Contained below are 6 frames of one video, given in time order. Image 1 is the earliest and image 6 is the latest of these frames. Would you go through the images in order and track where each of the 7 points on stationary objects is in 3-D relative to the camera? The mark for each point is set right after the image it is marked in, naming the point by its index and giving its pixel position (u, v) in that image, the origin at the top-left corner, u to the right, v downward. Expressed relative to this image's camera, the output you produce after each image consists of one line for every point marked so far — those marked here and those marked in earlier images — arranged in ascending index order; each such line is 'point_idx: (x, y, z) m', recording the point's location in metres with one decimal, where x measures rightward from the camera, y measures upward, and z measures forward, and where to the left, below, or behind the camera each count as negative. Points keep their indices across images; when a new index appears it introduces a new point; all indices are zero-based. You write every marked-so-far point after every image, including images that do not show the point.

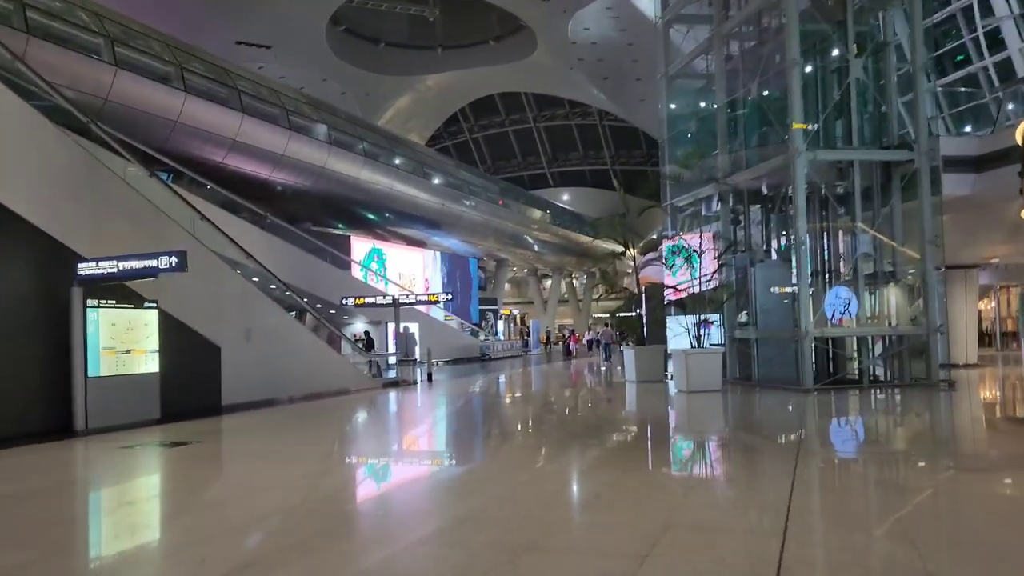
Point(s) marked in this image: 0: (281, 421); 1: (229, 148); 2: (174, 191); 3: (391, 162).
0: (-2.3, -1.4, +8.3) m
1: (-4.9, +2.5, +14.6) m
2: (-3.9, +1.1, +9.6) m
3: (-2.7, +2.9, +19.1) m
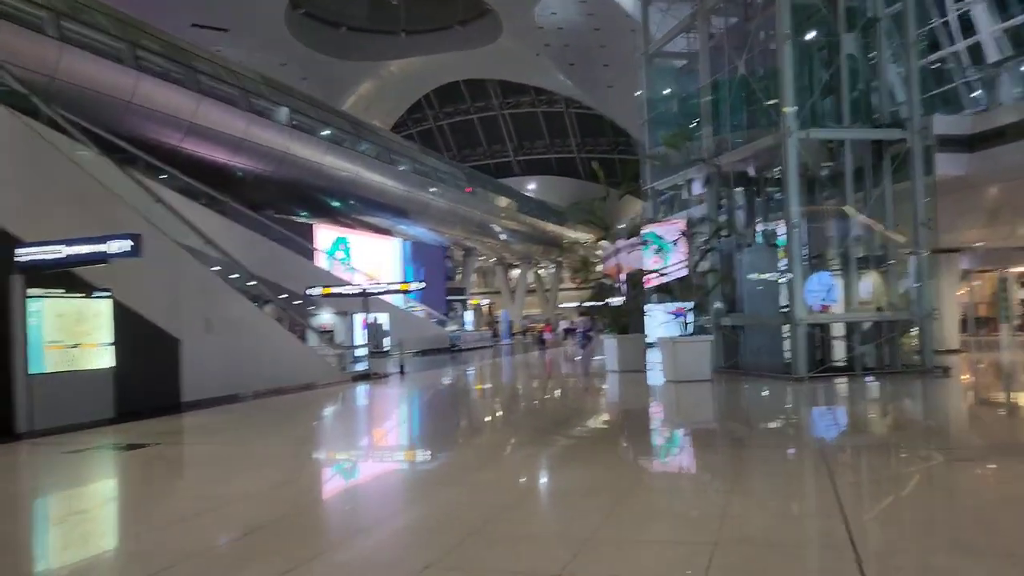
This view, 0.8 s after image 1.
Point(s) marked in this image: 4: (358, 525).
0: (-2.5, -1.3, +7.8) m
1: (-5.4, +2.6, +13.9) m
2: (-4.2, +1.3, +9.1) m
3: (-3.4, +3.1, +18.6) m
4: (-0.8, -1.1, +4.1) m
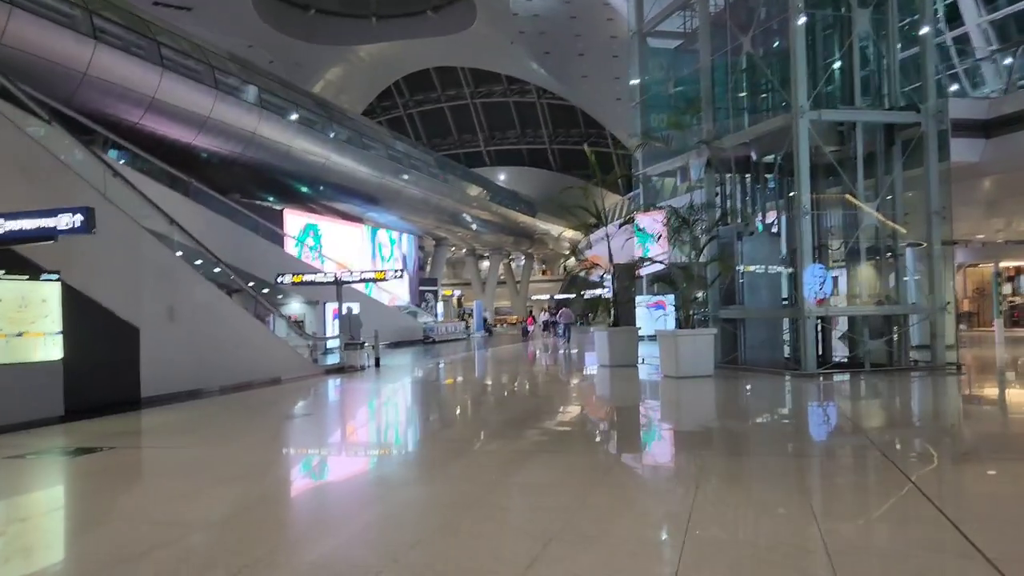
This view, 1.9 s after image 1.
0: (-2.6, -1.1, +7.2) m
1: (-5.7, +2.8, +13.2) m
2: (-4.3, +1.4, +8.4) m
3: (-3.9, +3.3, +17.9) m
4: (-0.7, -1.1, +3.6) m
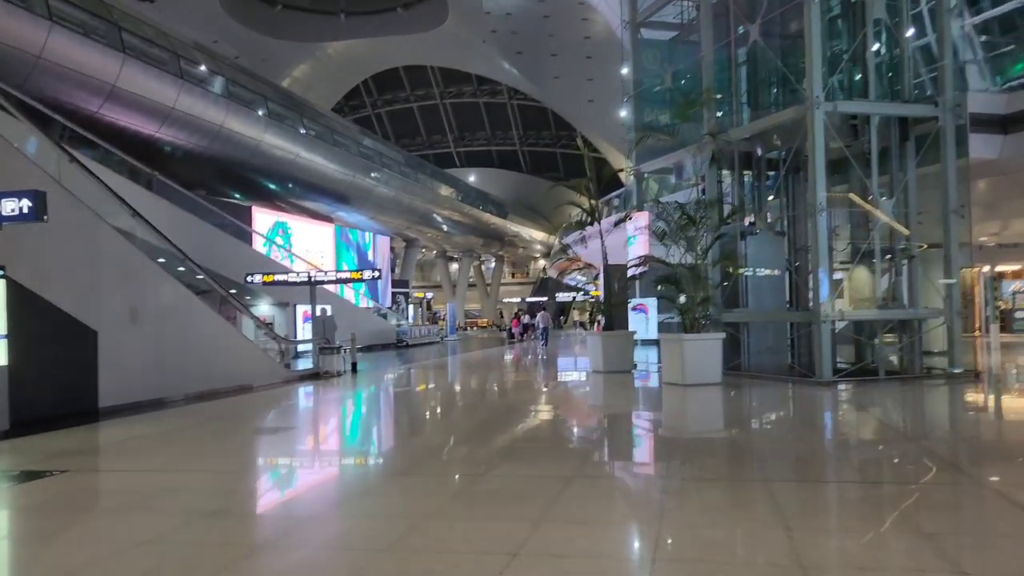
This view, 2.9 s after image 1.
0: (-2.6, -1.1, +6.6) m
1: (-6.0, +2.8, +12.5) m
2: (-4.4, +1.4, +7.7) m
3: (-4.4, +3.3, +17.2) m
4: (-0.6, -1.1, +3.1) m
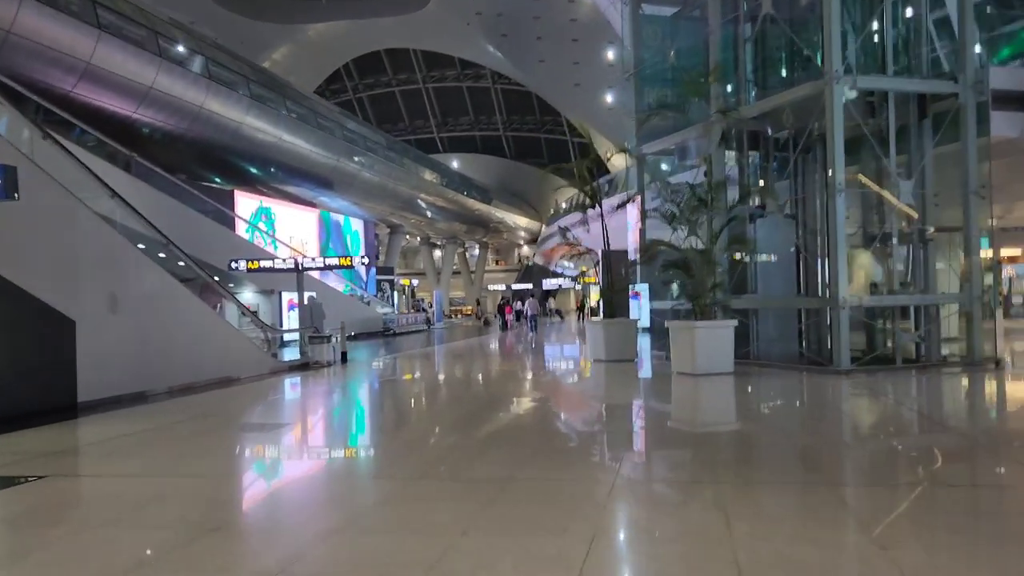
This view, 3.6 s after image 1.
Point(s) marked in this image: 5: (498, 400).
0: (-2.6, -1.0, +6.2) m
1: (-6.2, +3.0, +11.9) m
2: (-4.4, +1.5, +7.3) m
3: (-4.6, +3.5, +16.8) m
4: (-0.5, -1.0, +2.8) m
5: (-0.1, -1.1, +8.0) m
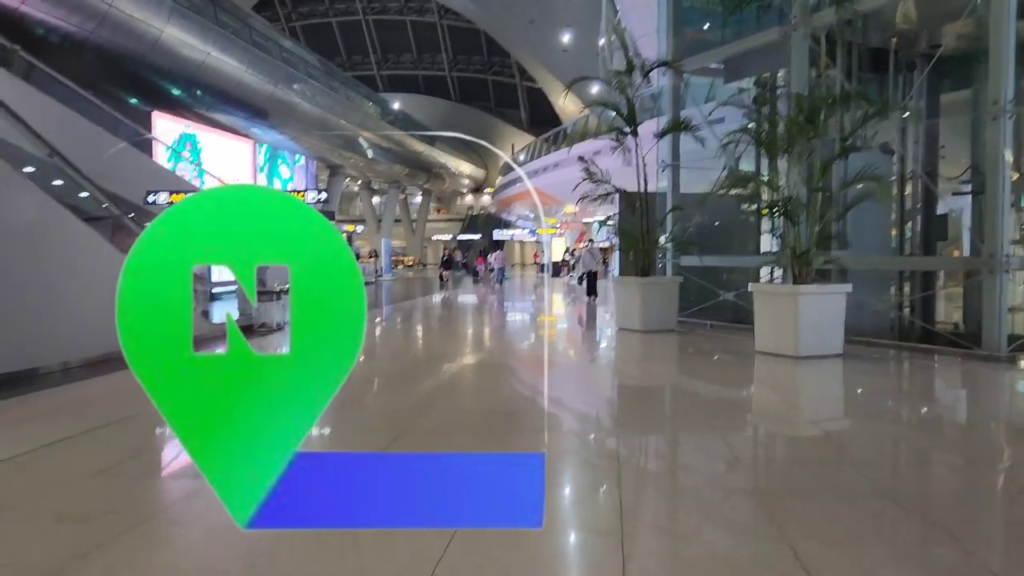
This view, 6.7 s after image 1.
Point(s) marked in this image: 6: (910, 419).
0: (-2.4, -0.7, +4.4) m
1: (-6.3, +3.8, +9.5) m
2: (-4.2, +2.0, +5.1) m
3: (-5.2, +4.5, +14.4) m
4: (0.0, -0.9, +1.1) m
5: (-0.1, -0.7, +6.4) m
6: (+2.5, -0.8, +4.9) m
